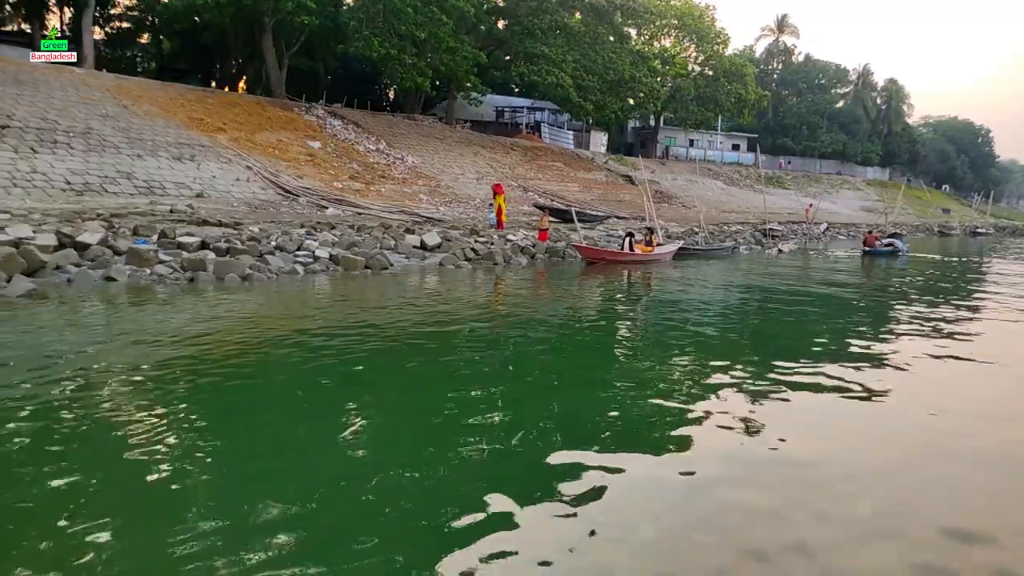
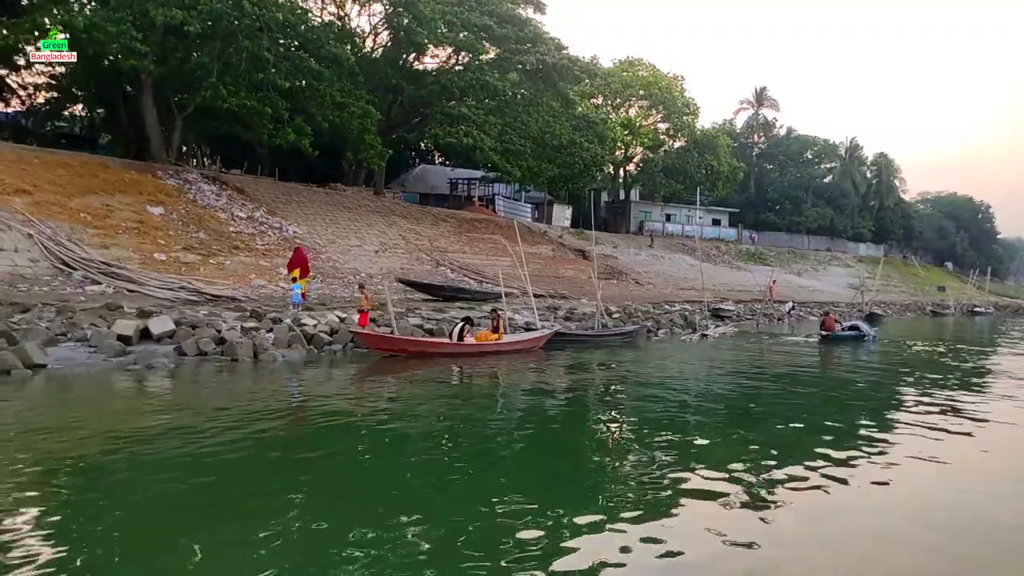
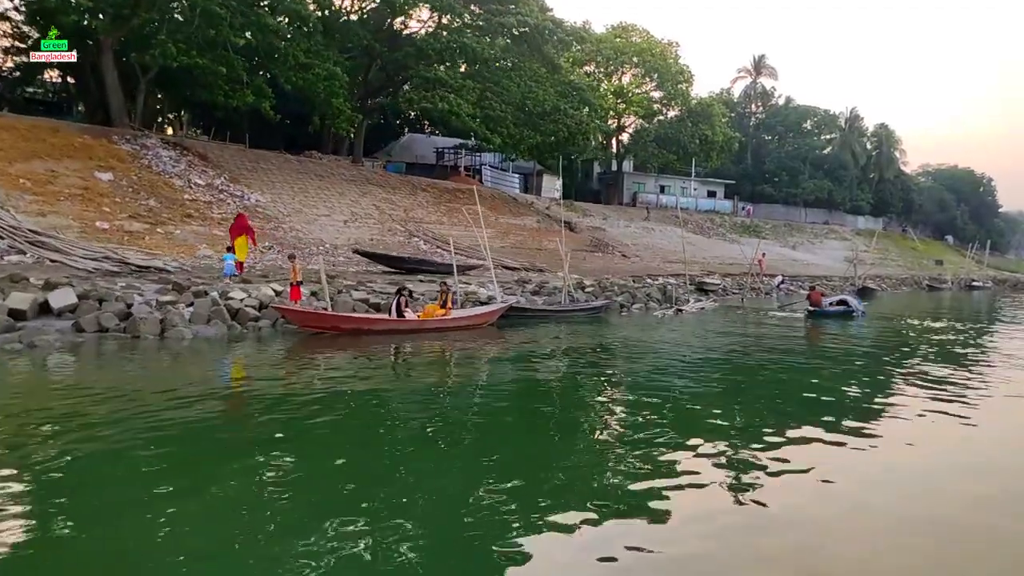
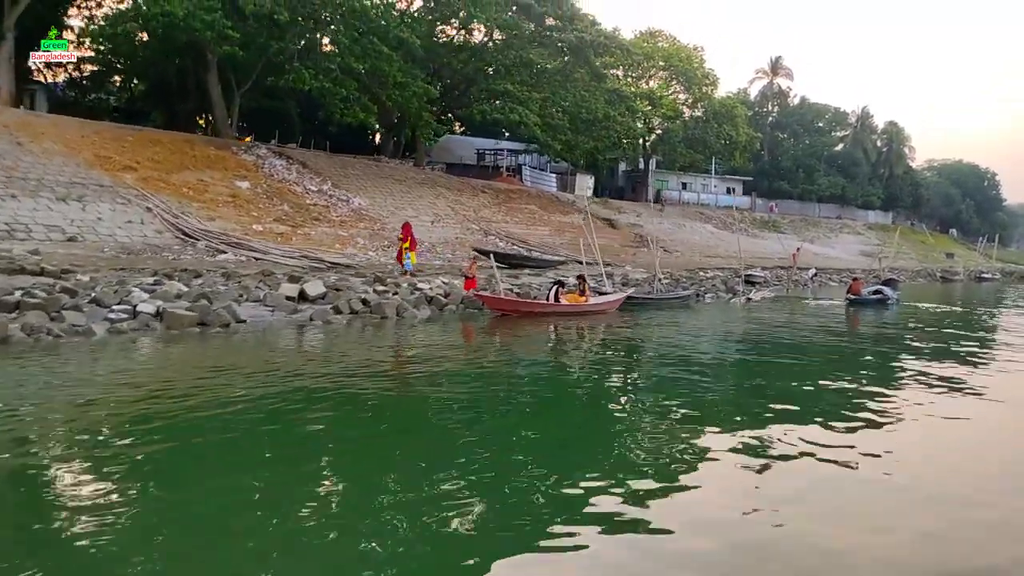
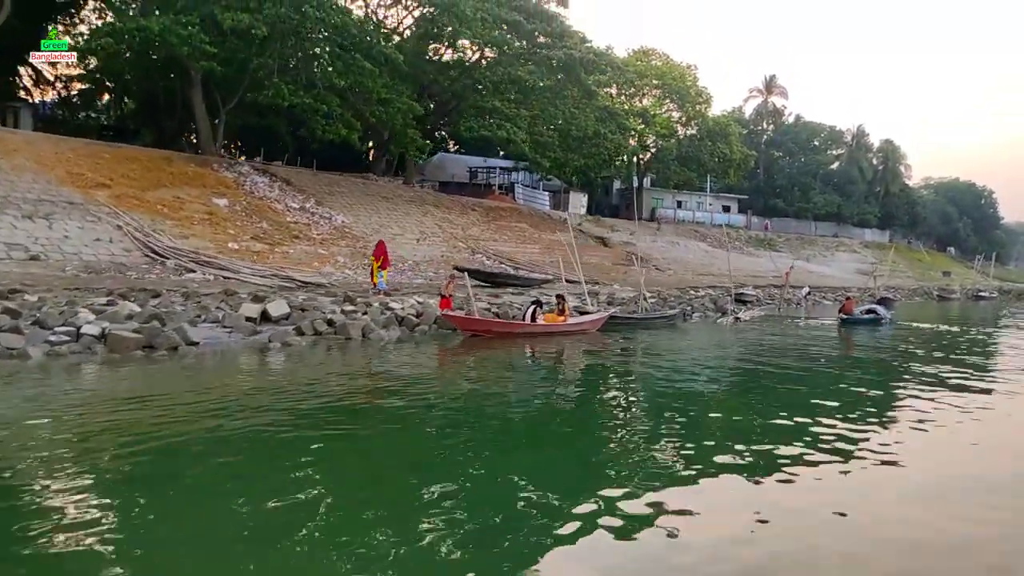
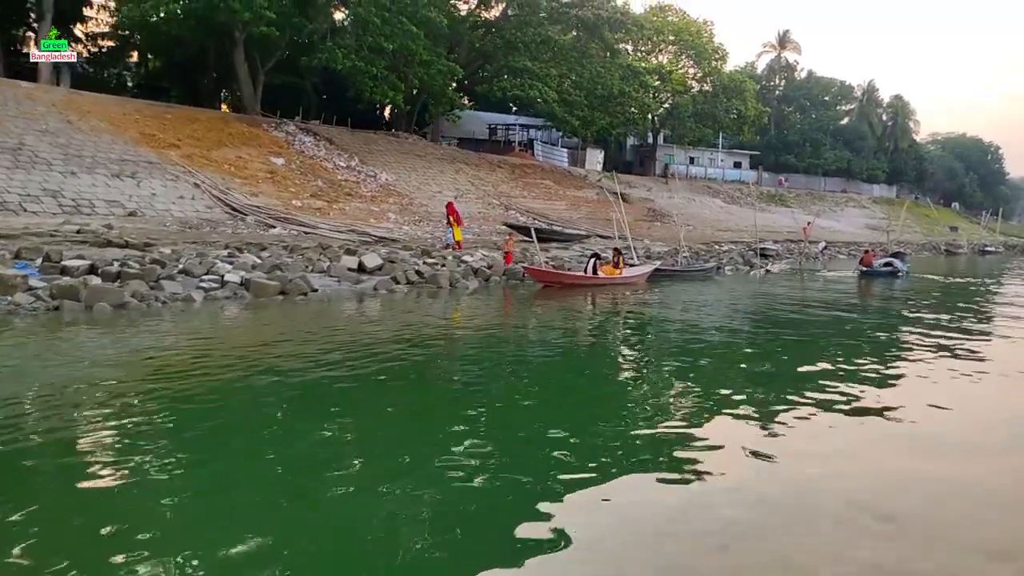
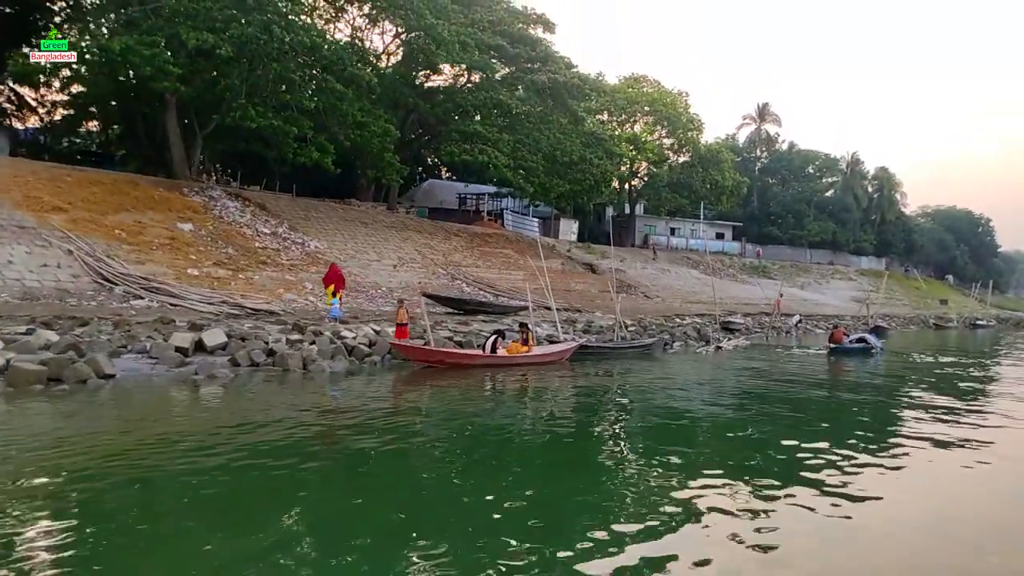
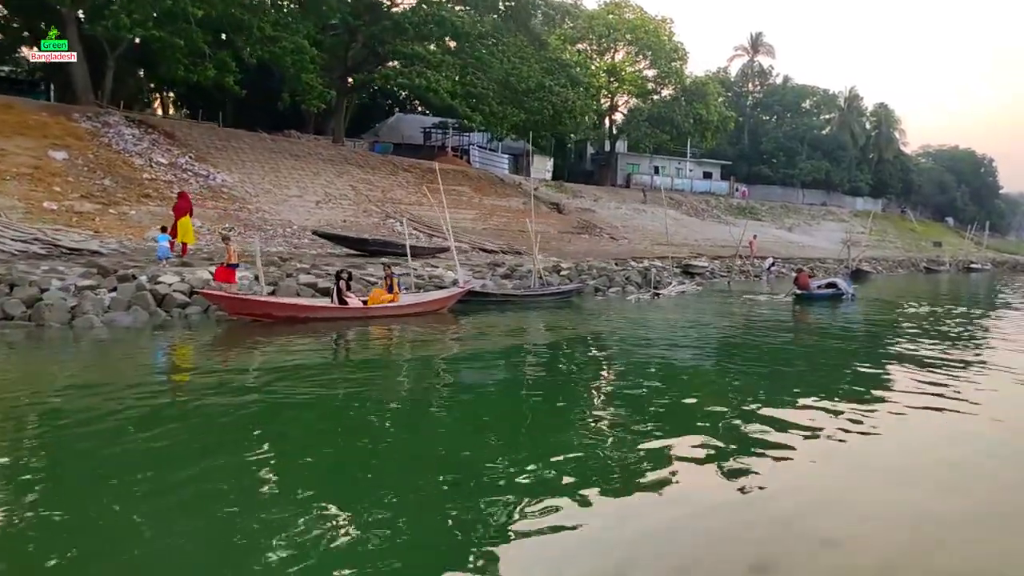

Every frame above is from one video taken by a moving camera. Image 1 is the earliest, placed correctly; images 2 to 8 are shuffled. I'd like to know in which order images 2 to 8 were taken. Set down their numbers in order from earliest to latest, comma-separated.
6, 4, 5, 7, 2, 3, 8
